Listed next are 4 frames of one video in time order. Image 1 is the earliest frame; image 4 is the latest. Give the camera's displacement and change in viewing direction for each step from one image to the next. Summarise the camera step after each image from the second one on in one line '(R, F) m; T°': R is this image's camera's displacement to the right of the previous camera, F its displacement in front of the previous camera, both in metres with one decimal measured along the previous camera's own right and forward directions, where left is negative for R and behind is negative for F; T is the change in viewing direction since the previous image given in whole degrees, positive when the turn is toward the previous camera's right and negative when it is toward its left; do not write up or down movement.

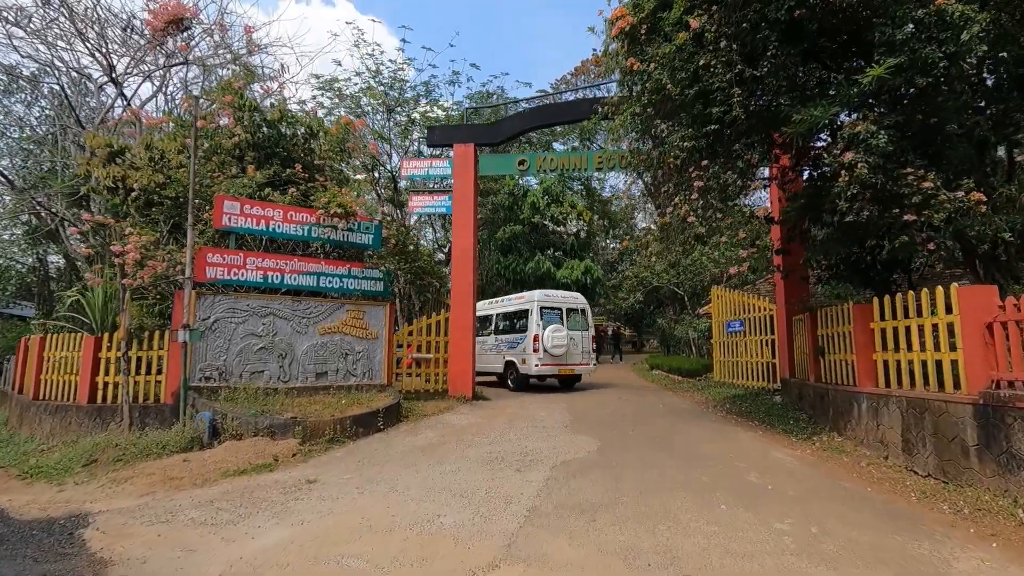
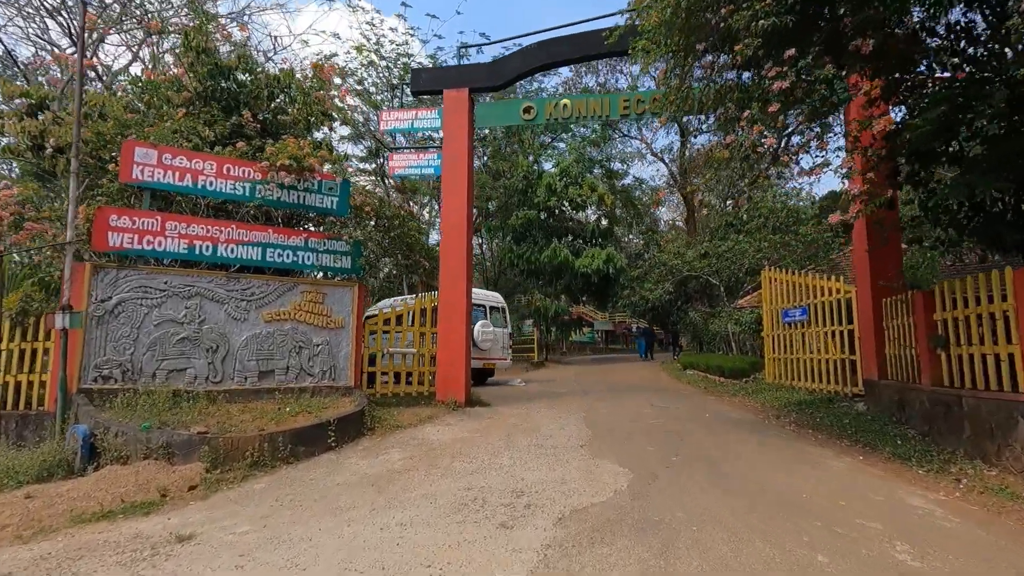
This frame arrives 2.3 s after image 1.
(+0.3, +2.4) m; -2°
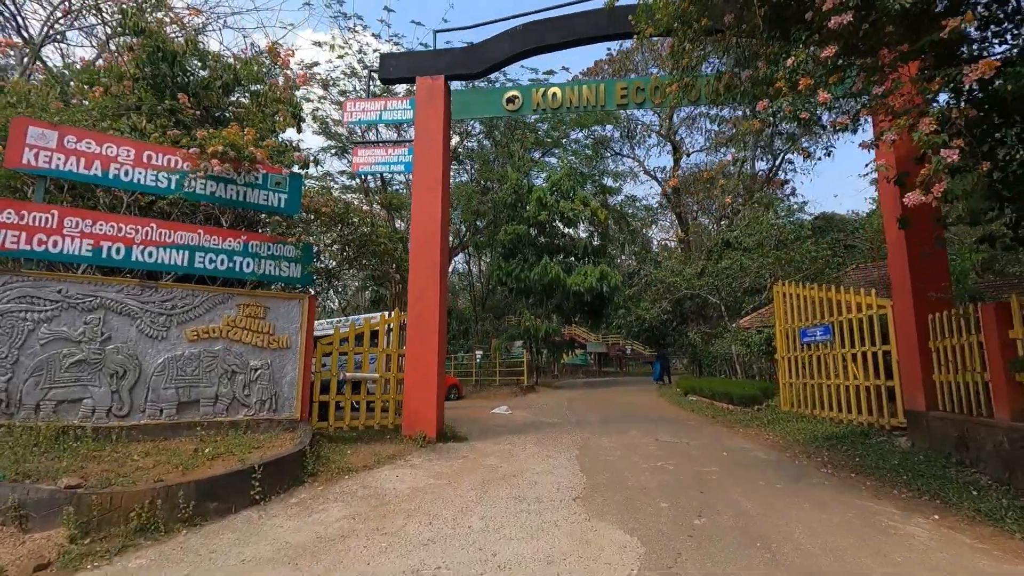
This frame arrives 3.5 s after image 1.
(+0.2, +1.3) m; +1°
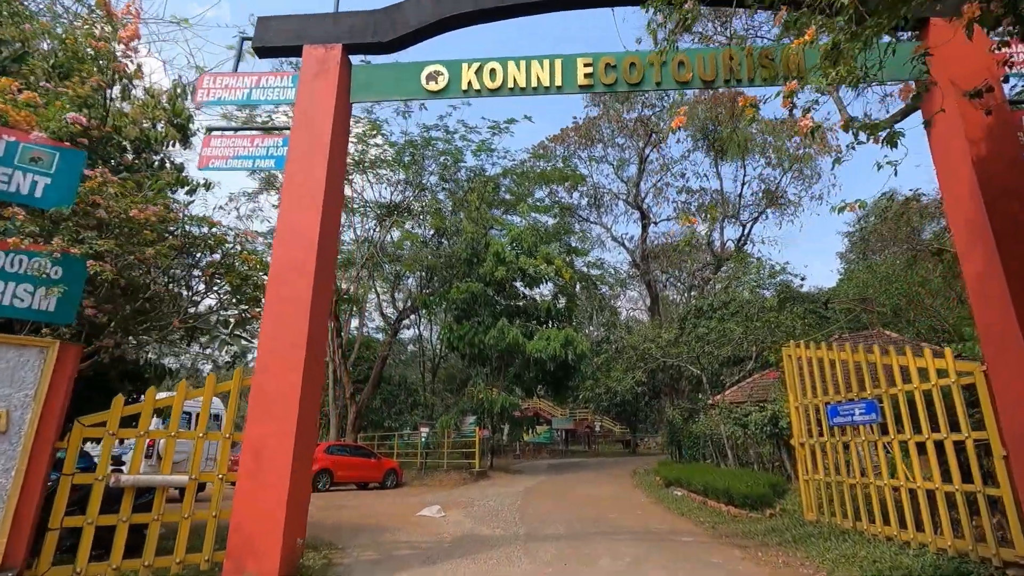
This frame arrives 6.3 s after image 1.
(+0.6, +2.7) m; +3°
